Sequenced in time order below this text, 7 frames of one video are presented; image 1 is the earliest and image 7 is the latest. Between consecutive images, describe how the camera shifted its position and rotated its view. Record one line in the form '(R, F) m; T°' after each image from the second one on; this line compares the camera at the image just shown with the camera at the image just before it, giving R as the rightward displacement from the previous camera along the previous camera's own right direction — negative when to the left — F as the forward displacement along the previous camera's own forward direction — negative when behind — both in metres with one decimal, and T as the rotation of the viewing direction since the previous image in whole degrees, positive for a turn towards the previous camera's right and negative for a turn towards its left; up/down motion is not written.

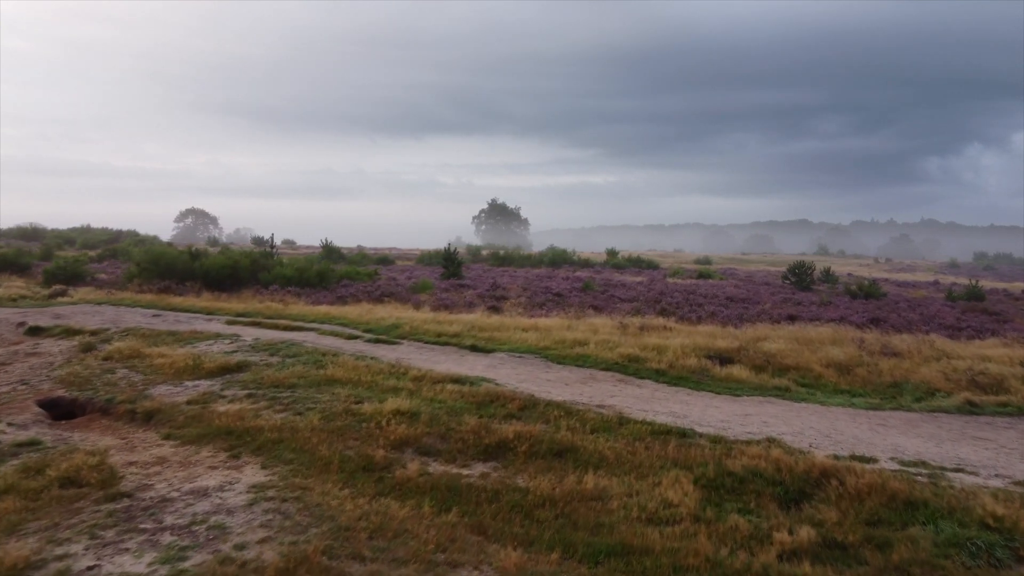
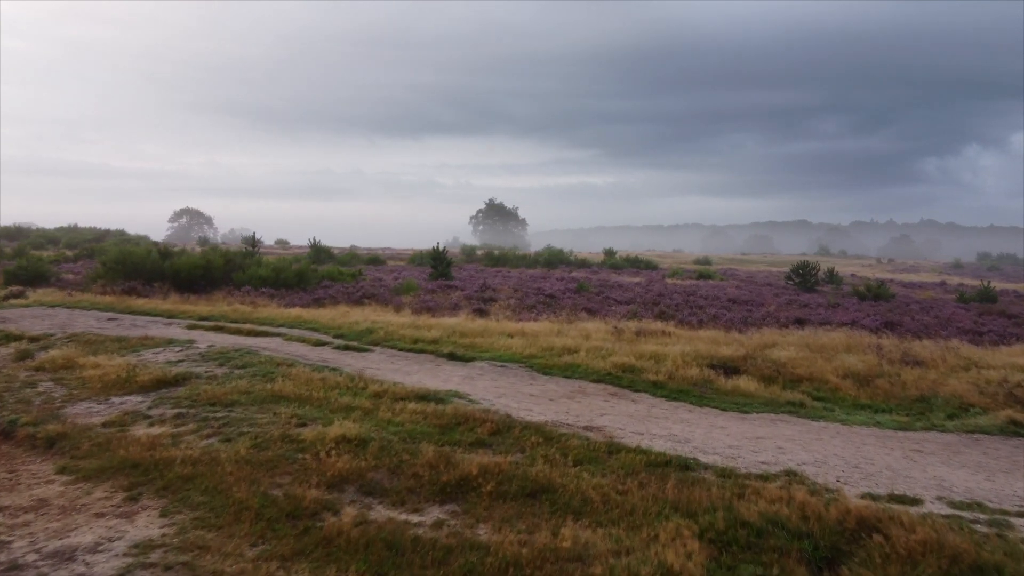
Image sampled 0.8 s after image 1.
(+0.4, +1.4) m; 0°
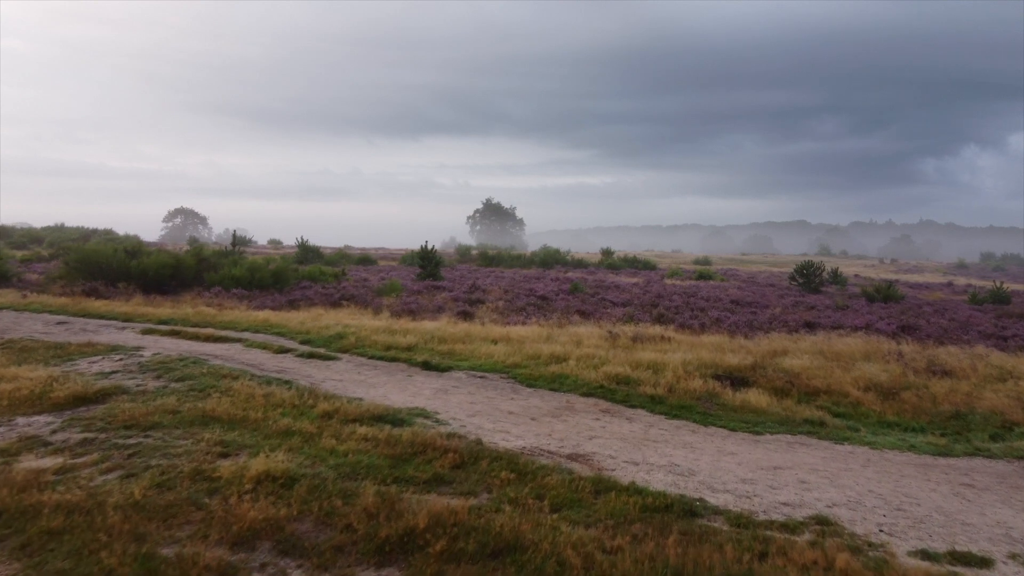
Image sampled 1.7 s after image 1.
(+0.3, +1.3) m; 0°
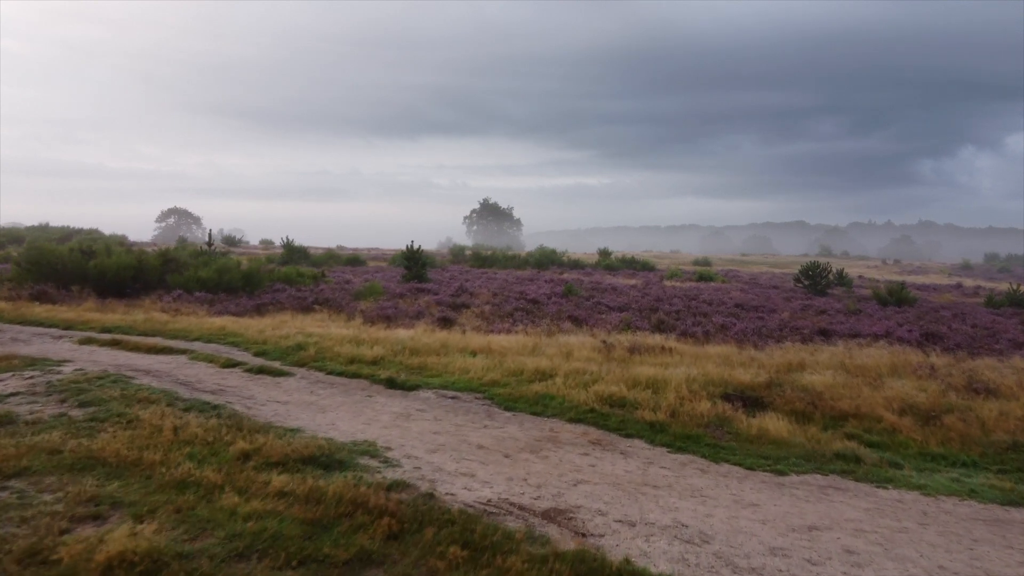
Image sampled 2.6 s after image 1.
(+0.4, +1.5) m; 0°
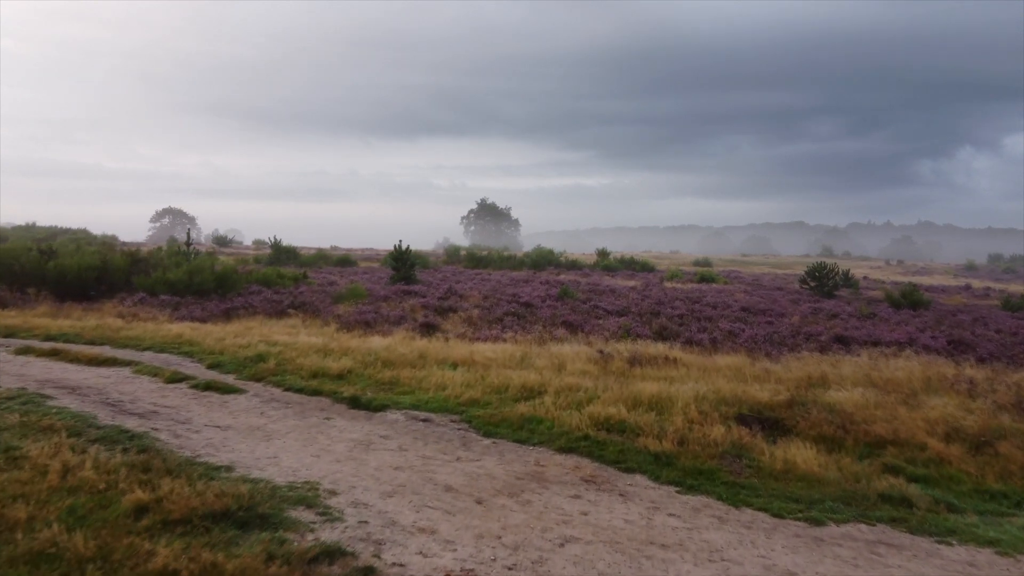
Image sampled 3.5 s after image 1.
(+0.2, +1.3) m; 0°
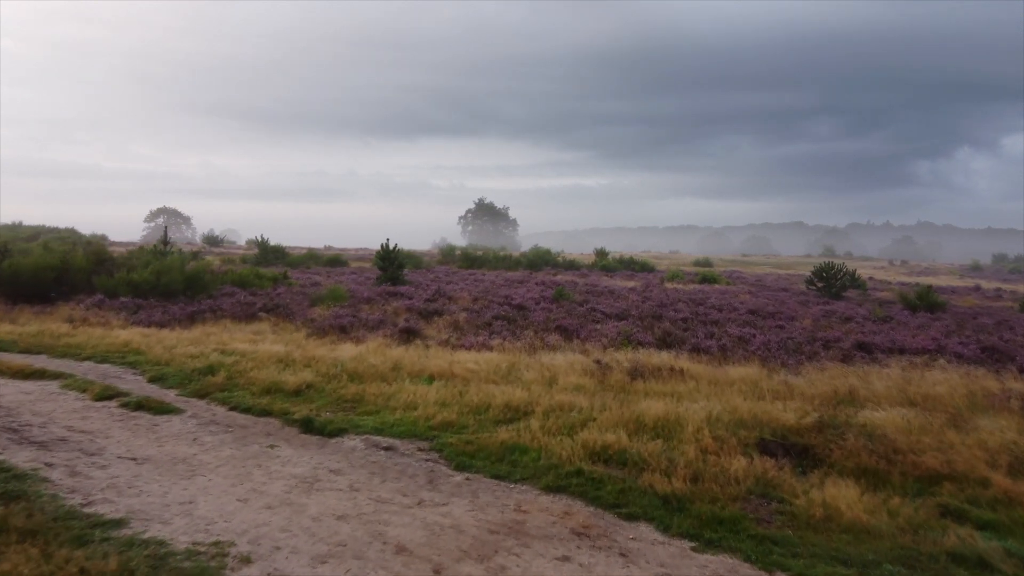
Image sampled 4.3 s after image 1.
(+0.2, +1.3) m; 0°
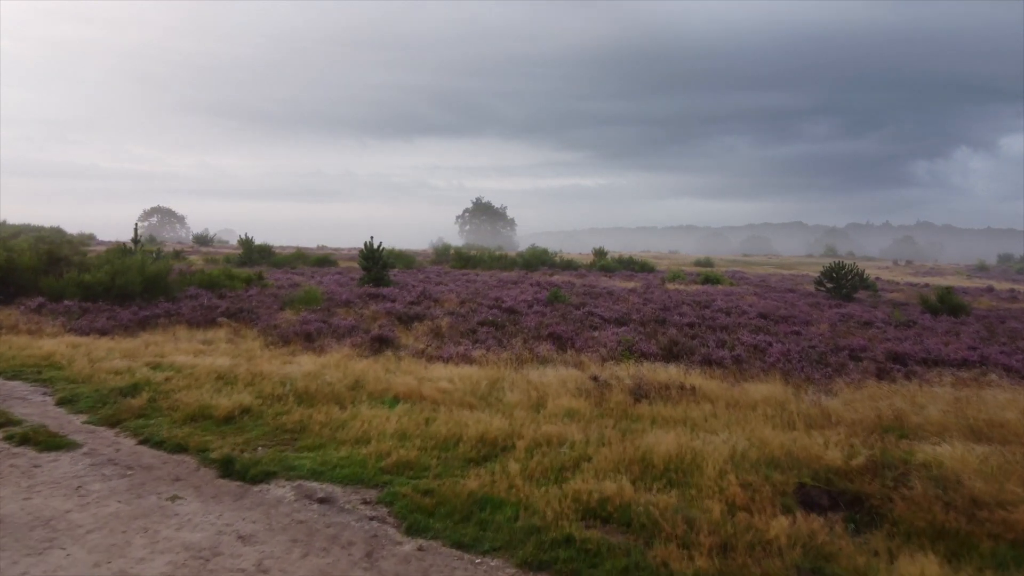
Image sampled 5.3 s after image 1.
(+0.2, +1.5) m; 0°
